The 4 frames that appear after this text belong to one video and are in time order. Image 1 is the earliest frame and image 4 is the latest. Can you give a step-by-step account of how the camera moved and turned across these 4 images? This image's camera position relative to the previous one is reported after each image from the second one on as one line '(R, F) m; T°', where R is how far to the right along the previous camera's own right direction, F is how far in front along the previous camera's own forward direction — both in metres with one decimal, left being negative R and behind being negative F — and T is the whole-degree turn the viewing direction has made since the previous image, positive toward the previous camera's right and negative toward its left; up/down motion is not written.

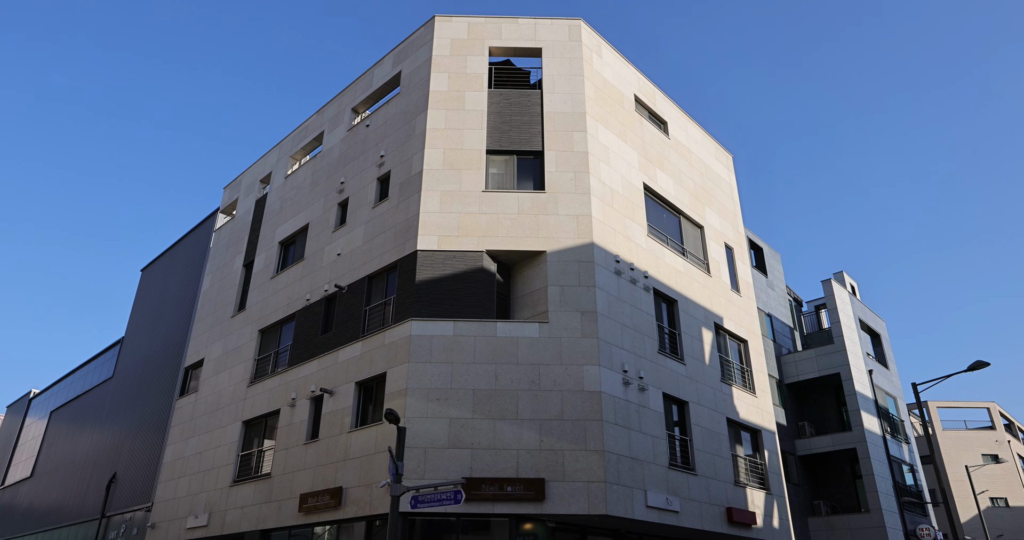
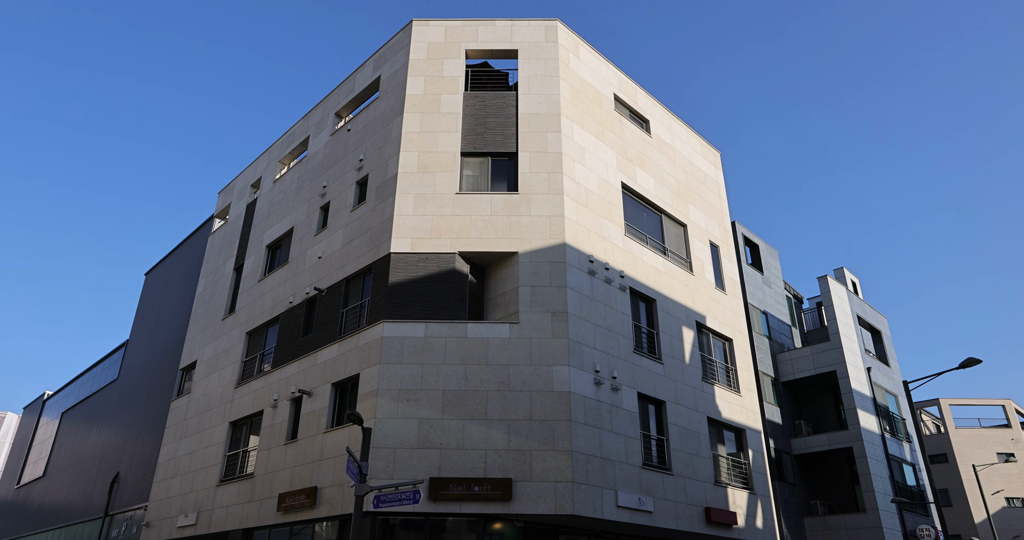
(+1.2, -0.1) m; -1°
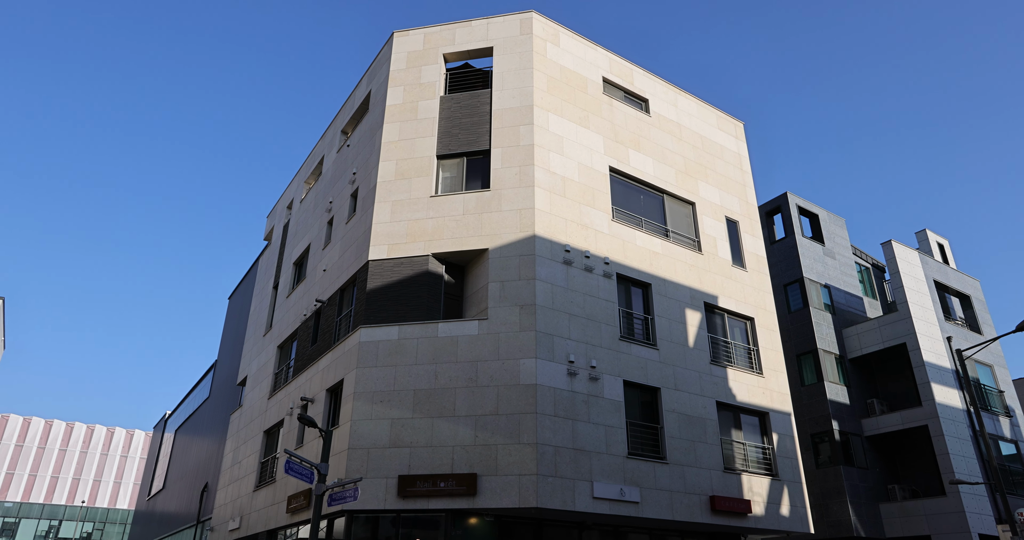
(+3.9, +0.3) m; -10°
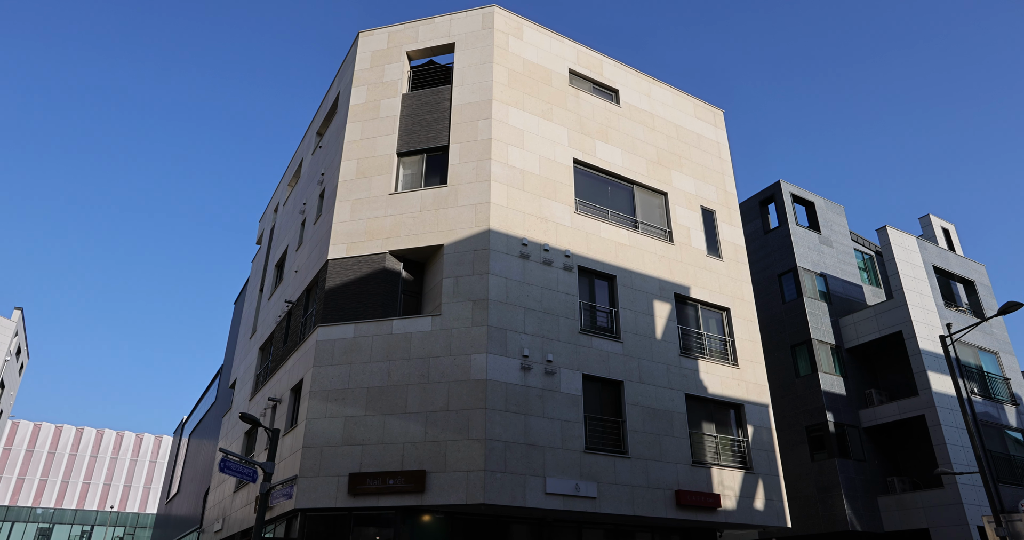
(+2.0, +0.2) m; -2°
